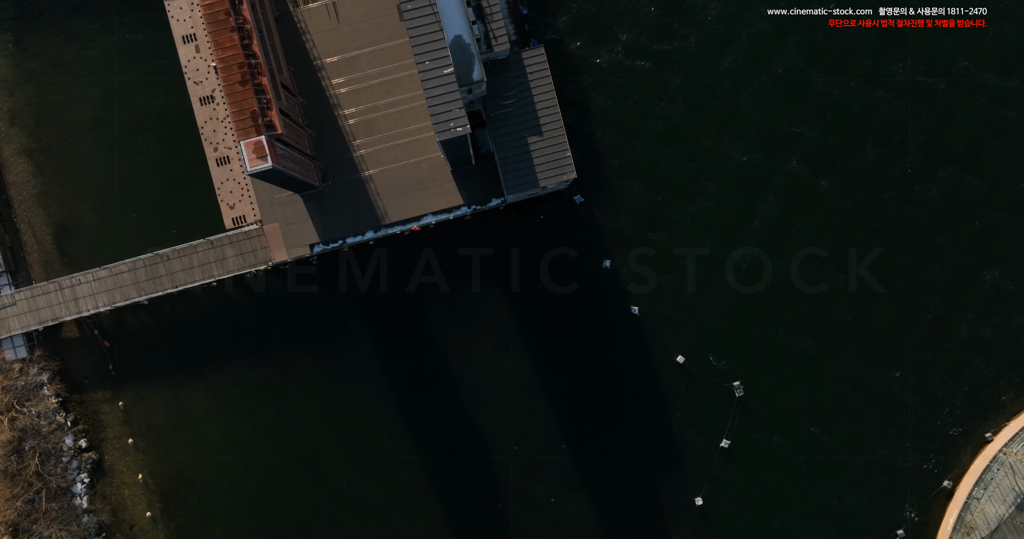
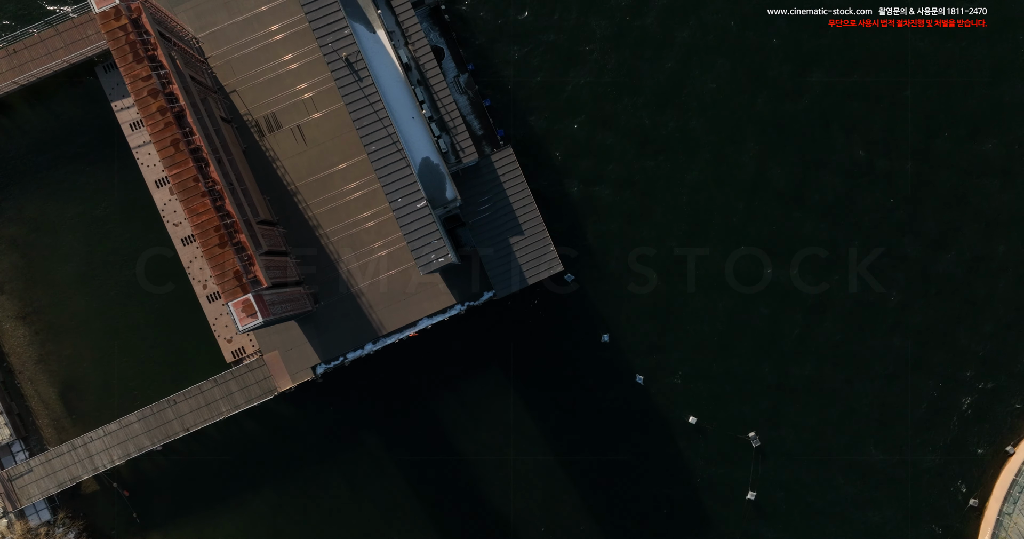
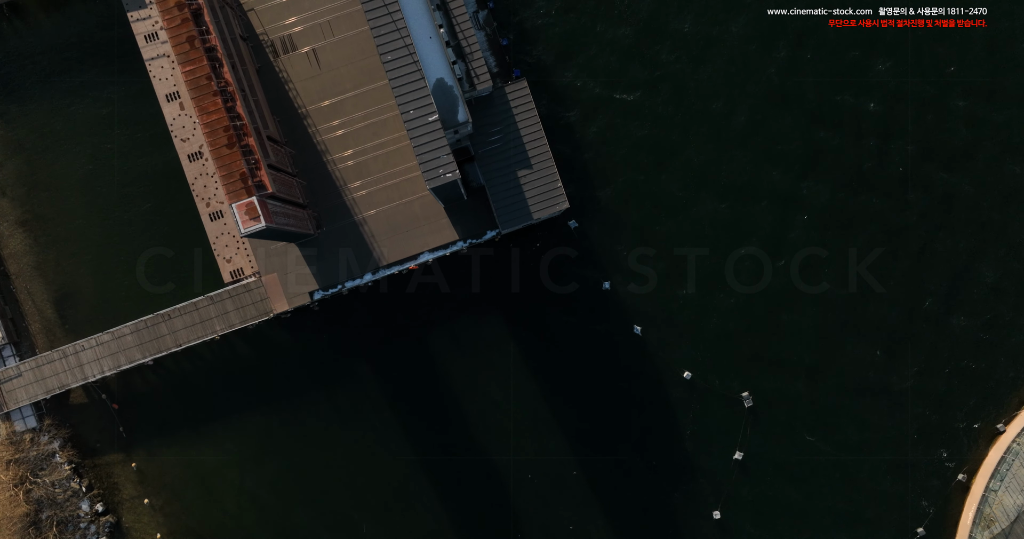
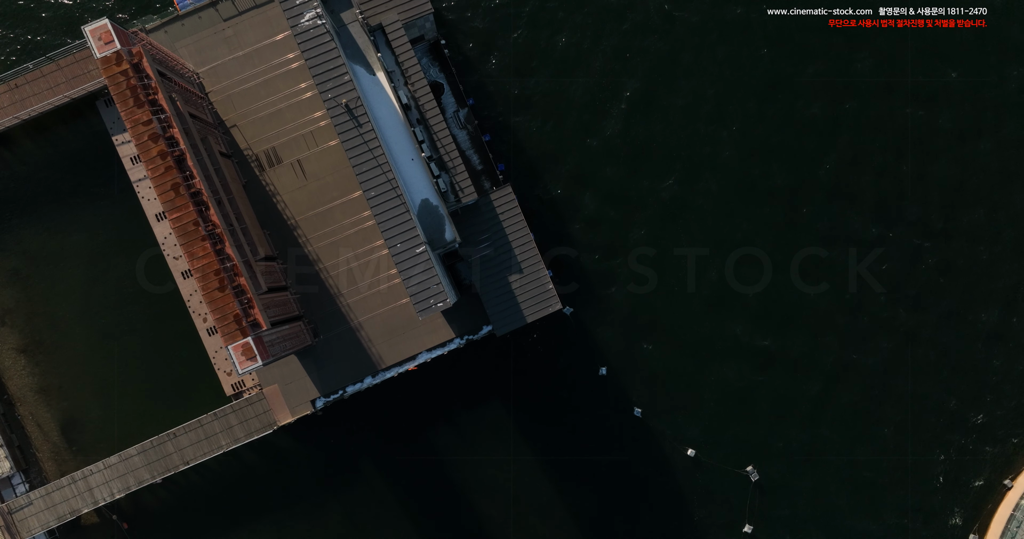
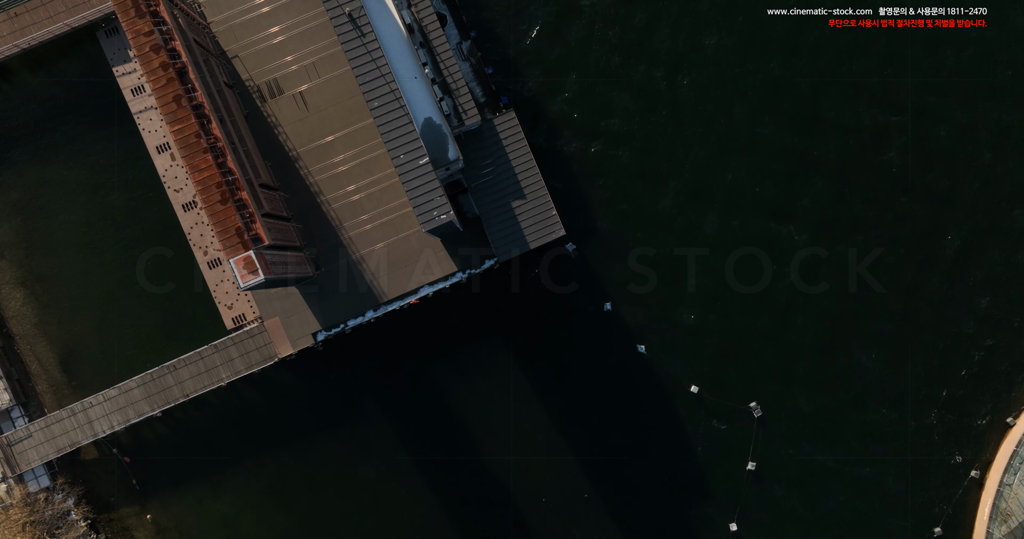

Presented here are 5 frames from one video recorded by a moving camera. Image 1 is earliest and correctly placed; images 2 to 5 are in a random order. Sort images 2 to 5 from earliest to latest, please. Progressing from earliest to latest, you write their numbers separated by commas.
3, 5, 2, 4
